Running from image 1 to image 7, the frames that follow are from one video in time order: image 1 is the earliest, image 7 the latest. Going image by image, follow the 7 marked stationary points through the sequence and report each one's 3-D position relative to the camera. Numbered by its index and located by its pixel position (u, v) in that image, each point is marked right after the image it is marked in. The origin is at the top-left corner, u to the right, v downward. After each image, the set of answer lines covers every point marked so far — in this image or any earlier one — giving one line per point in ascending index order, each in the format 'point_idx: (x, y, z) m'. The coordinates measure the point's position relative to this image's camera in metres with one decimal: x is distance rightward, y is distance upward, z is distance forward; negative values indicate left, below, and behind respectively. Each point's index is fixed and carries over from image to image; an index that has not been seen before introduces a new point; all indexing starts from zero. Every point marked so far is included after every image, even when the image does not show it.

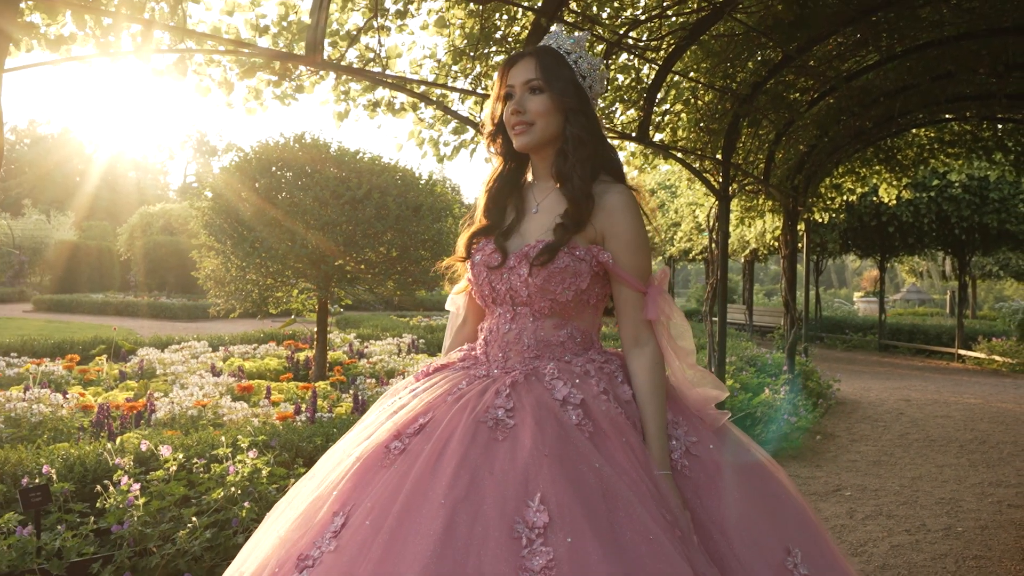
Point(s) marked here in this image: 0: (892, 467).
0: (+2.7, -1.2, +5.2) m
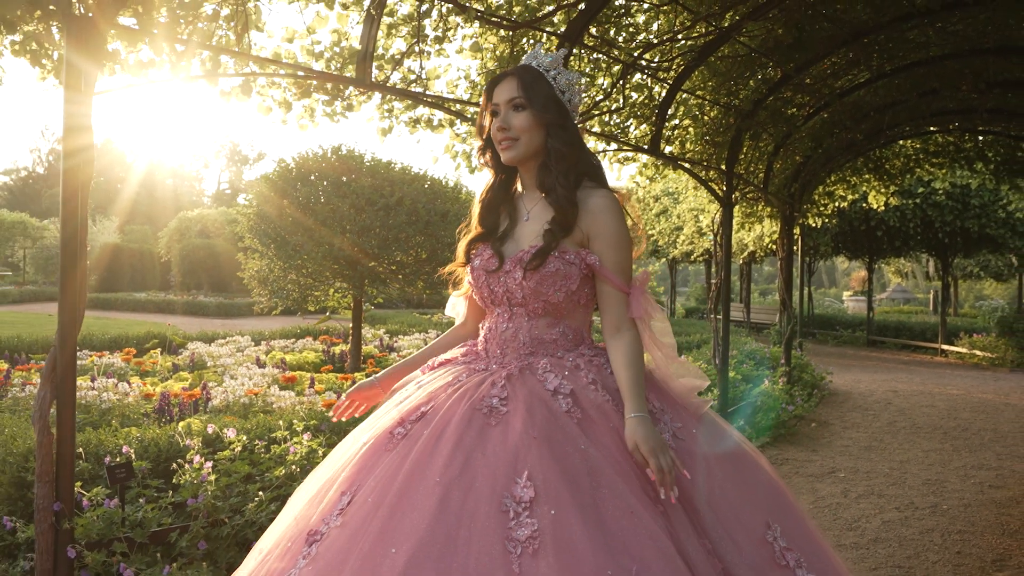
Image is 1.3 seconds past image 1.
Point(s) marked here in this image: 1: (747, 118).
0: (+2.8, -1.2, +5.6) m
1: (+1.7, +1.2, +5.4) m
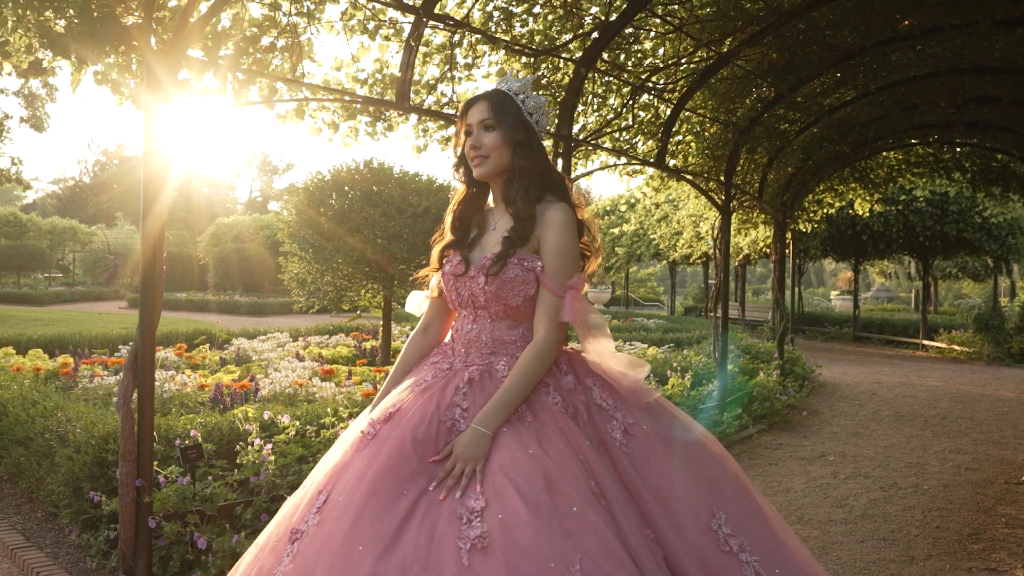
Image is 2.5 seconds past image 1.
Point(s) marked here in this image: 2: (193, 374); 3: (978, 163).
0: (+2.9, -1.2, +6.1) m
1: (+1.8, +1.2, +5.8) m
2: (-2.2, -0.6, +5.2) m
3: (+4.5, +1.2, +7.2) m
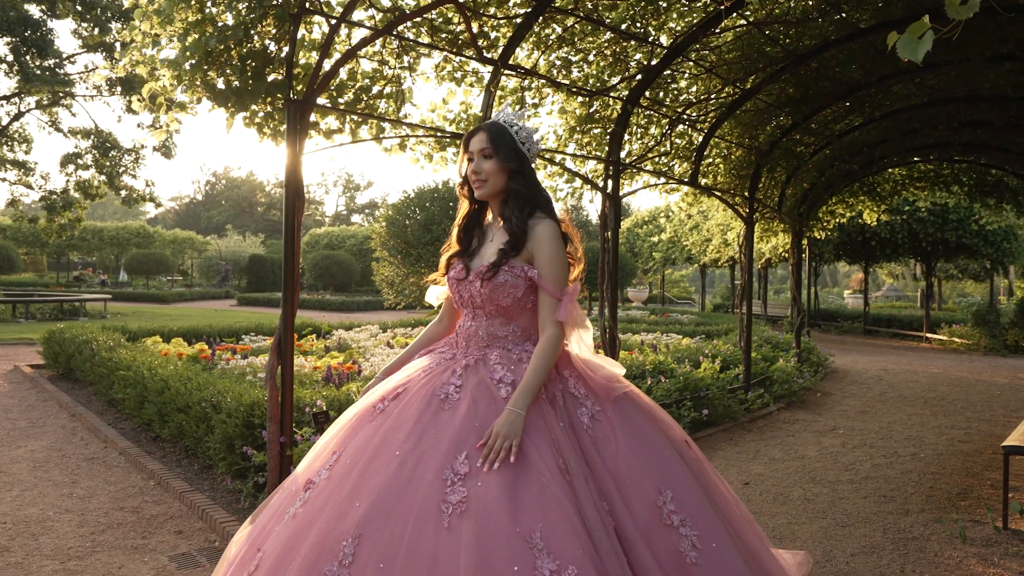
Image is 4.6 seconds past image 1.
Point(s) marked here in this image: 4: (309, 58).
0: (+3.4, -1.2, +7.0) m
1: (+2.3, +1.2, +6.8) m
2: (-1.7, -0.6, +6.2) m
3: (+5.0, +1.2, +8.0) m
4: (-1.4, +1.6, +5.0) m
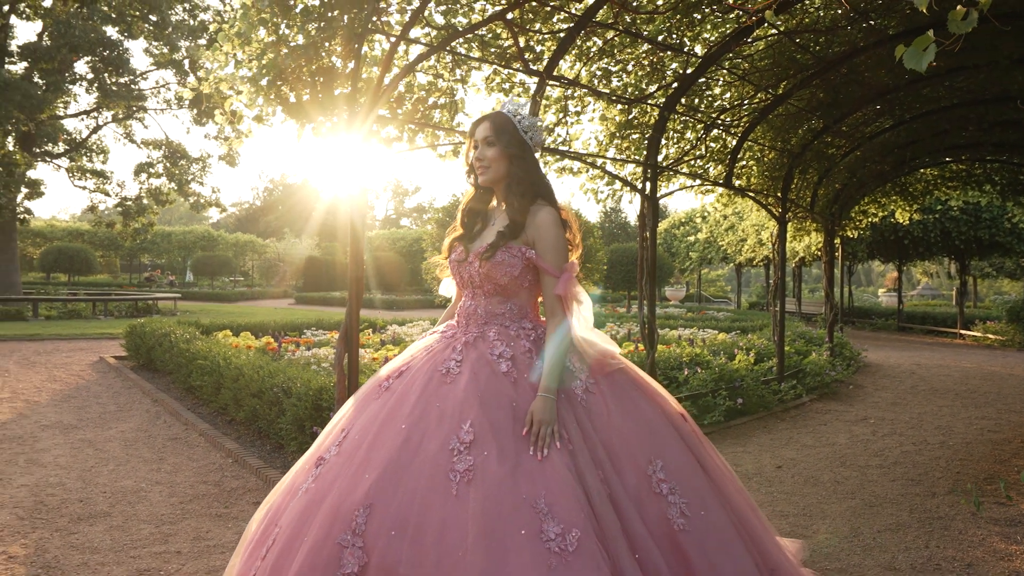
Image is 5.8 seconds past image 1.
0: (+3.8, -1.2, +7.2) m
1: (+2.7, +1.2, +7.0) m
2: (-1.4, -0.6, +6.7) m
3: (+5.5, +1.2, +8.2) m
4: (-1.0, +1.6, +5.5) m
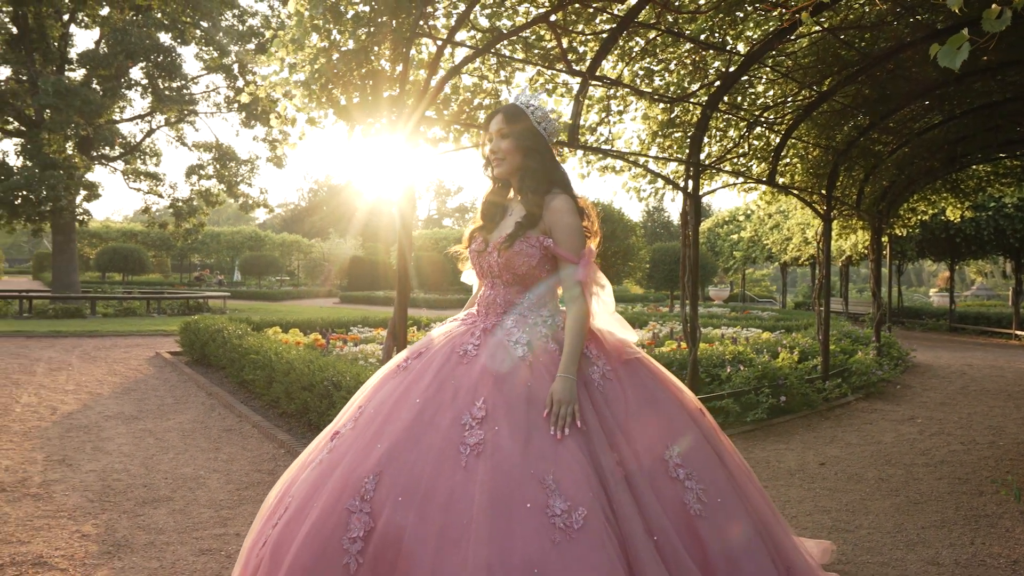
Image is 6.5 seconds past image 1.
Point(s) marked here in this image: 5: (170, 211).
0: (+4.2, -1.1, +7.1) m
1: (+3.1, +1.2, +7.0) m
2: (-1.0, -0.6, +6.9) m
3: (+6.0, +1.2, +7.9) m
4: (-0.7, +1.6, +5.6) m
5: (-8.7, +2.0, +19.0) m
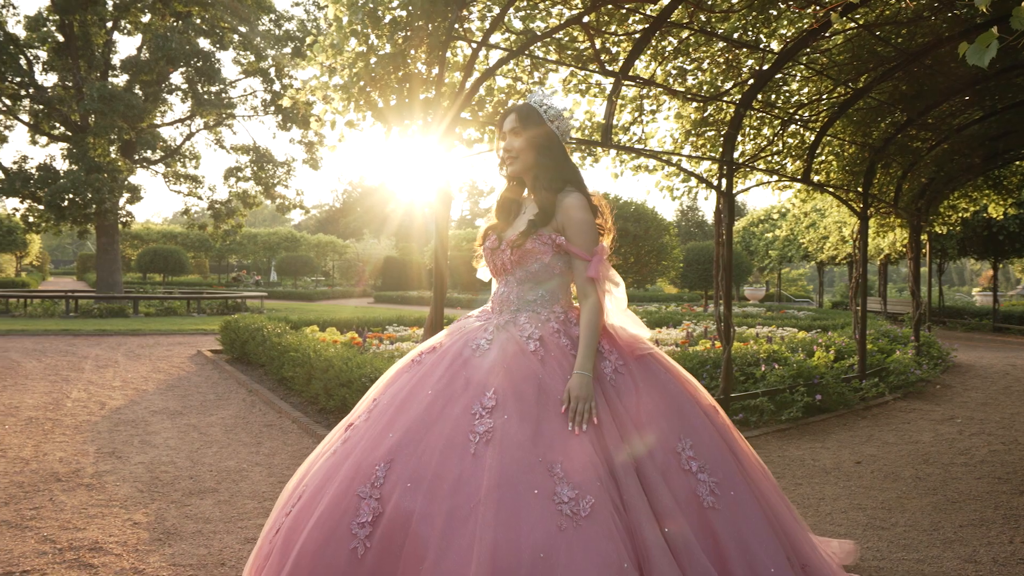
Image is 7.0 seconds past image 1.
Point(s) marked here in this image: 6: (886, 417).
0: (+4.6, -1.1, +7.0) m
1: (+3.4, +1.3, +6.9) m
2: (-0.7, -0.5, +7.0) m
3: (+6.3, +1.3, +7.7) m
4: (-0.5, +1.6, +5.7) m
5: (-7.9, +2.0, +19.4) m
6: (+3.3, -1.1, +6.5) m
